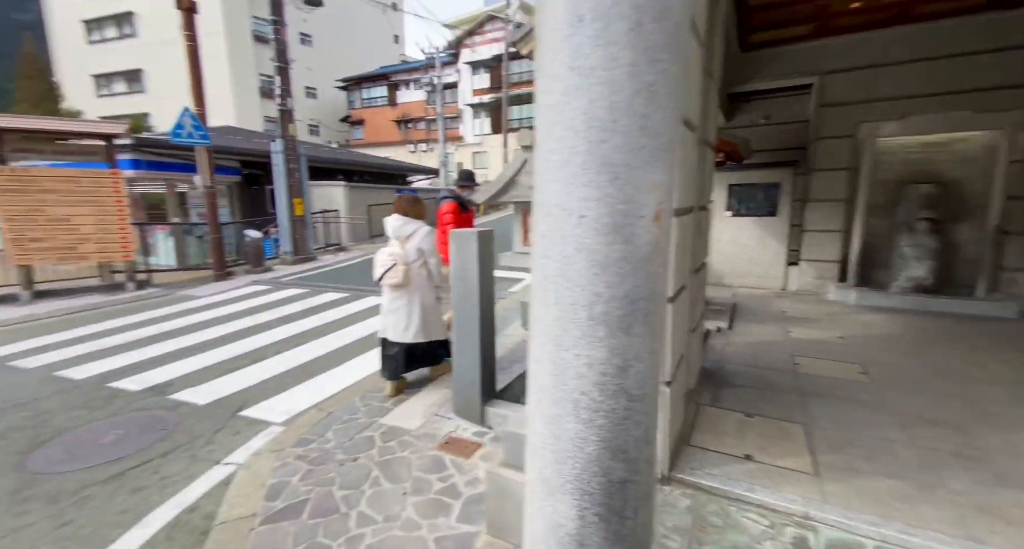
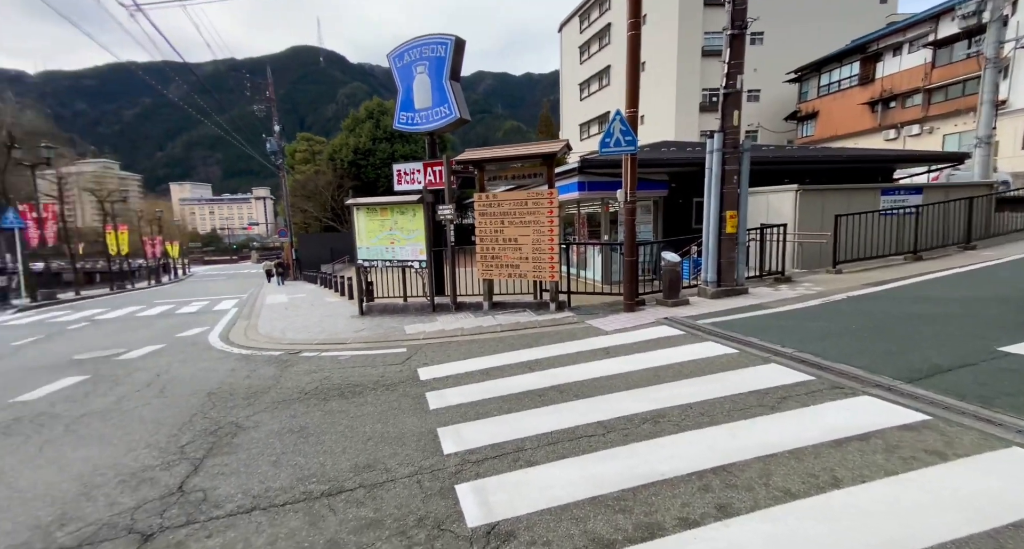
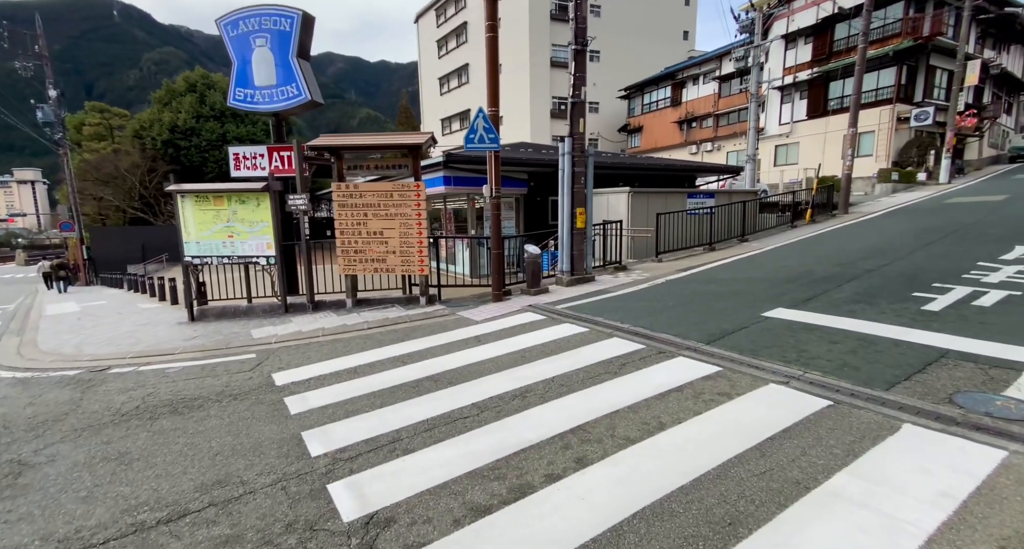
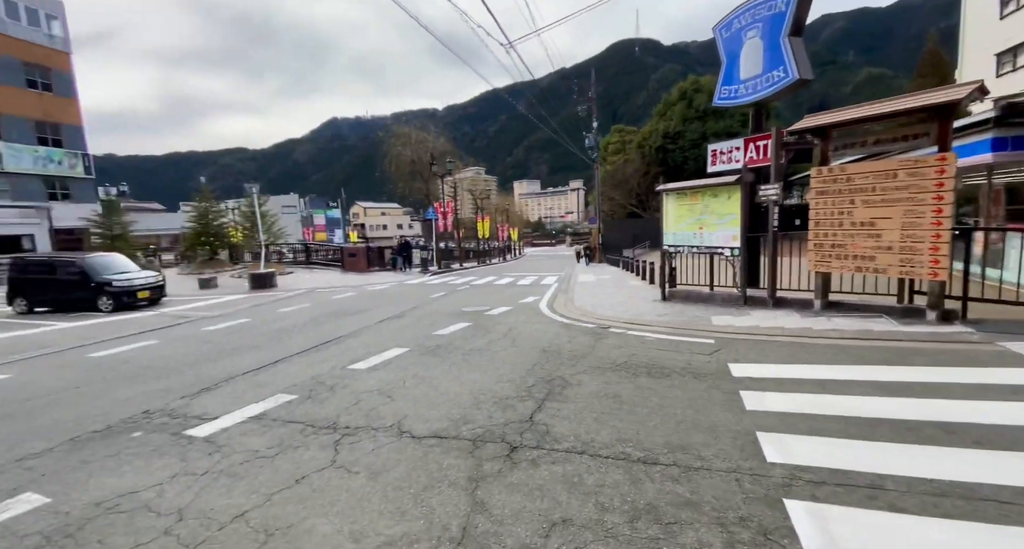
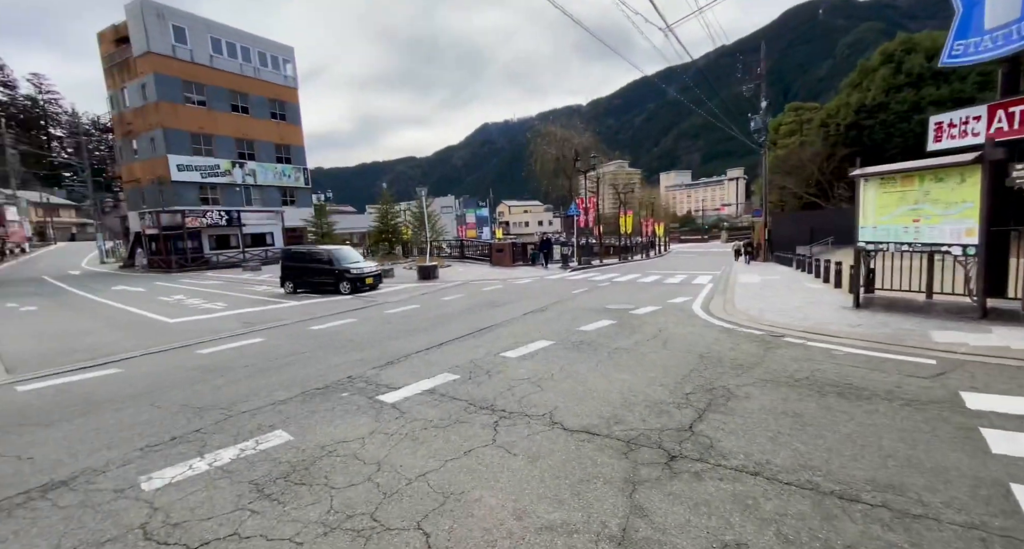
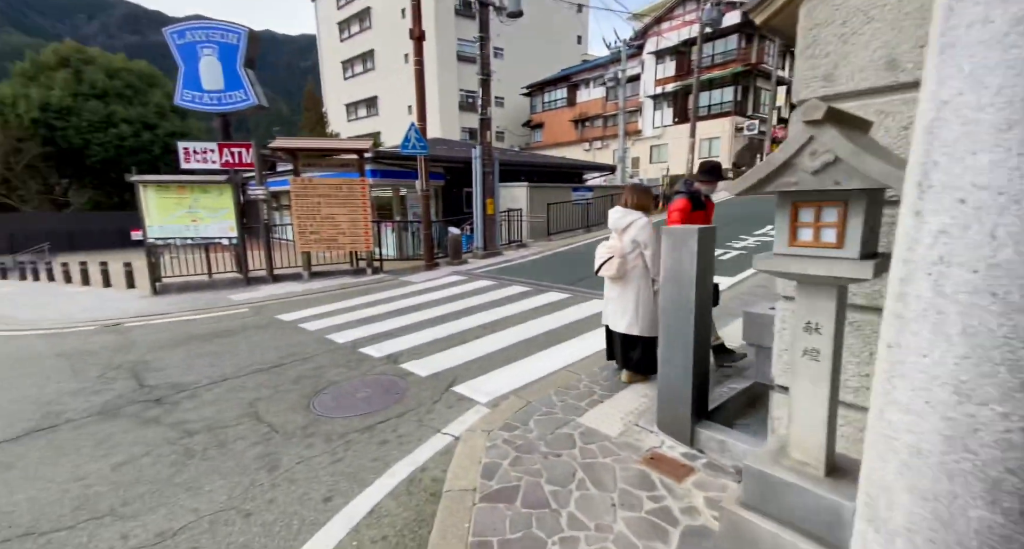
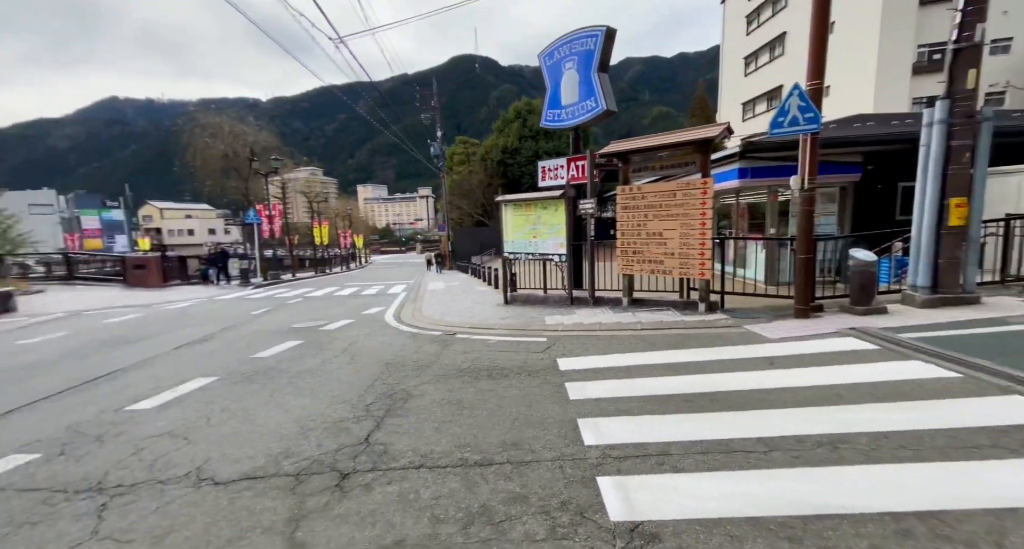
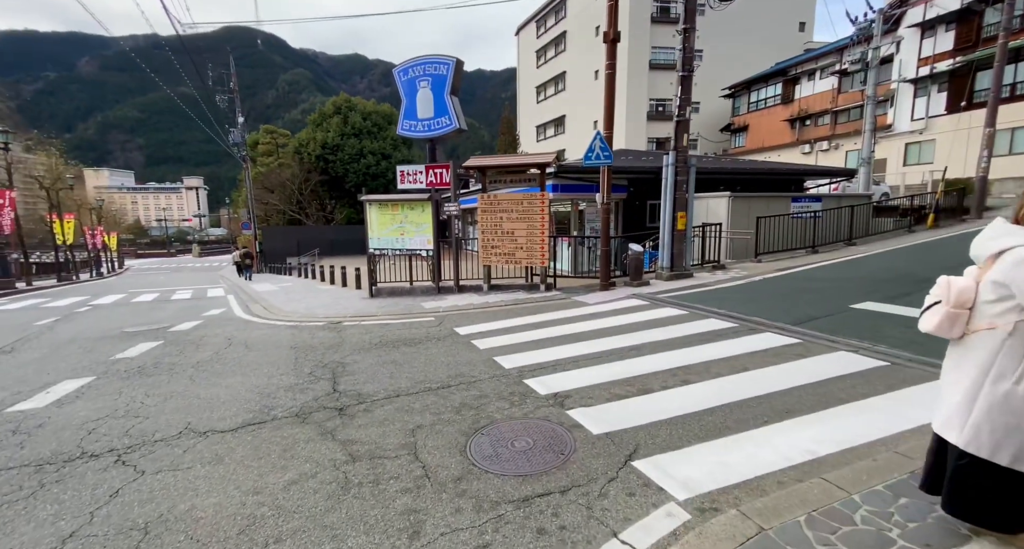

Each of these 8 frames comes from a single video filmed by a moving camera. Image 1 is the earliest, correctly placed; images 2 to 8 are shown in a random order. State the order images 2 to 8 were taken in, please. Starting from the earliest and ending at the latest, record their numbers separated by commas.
6, 8, 3, 2, 7, 4, 5
